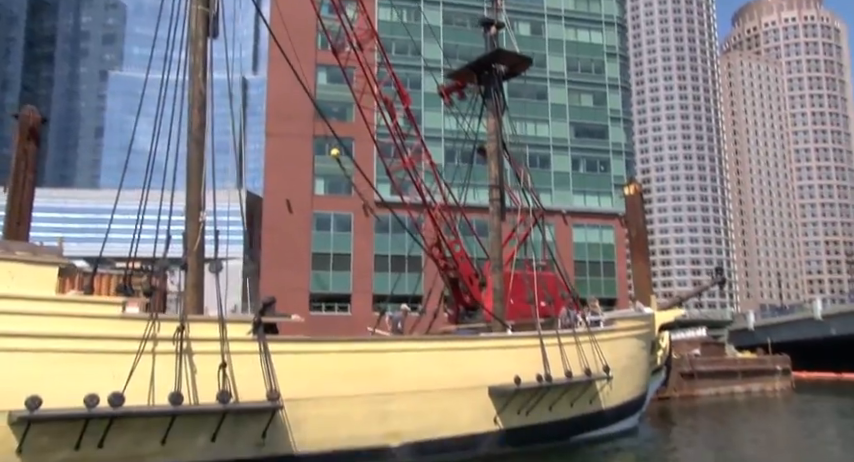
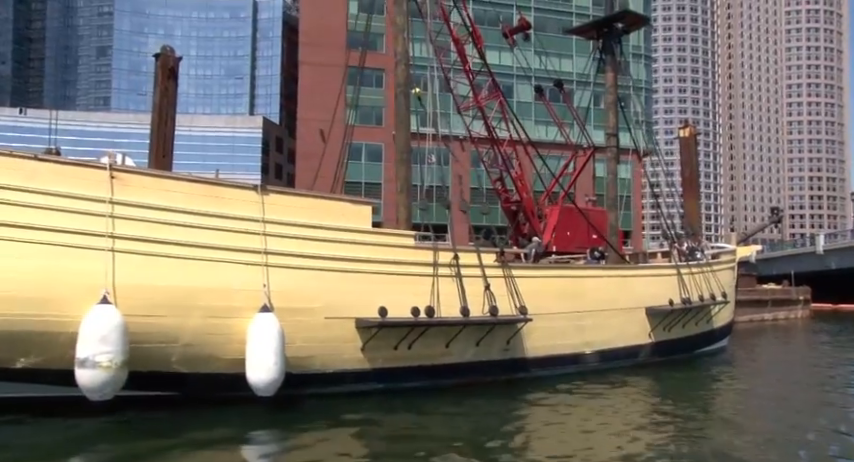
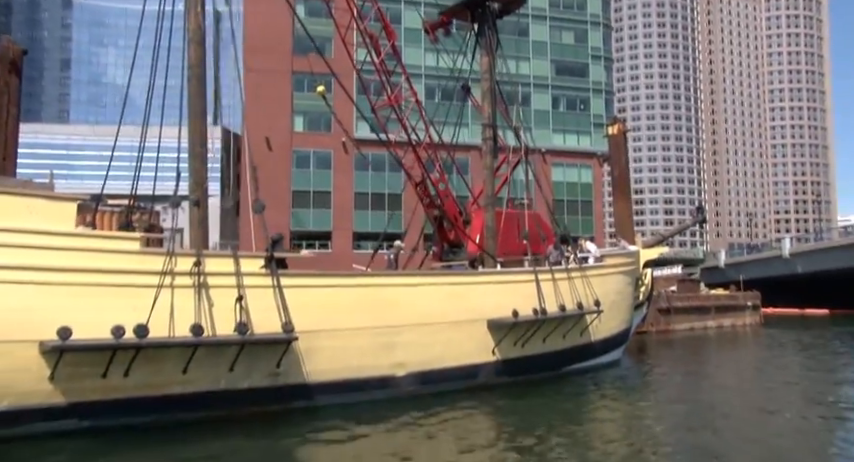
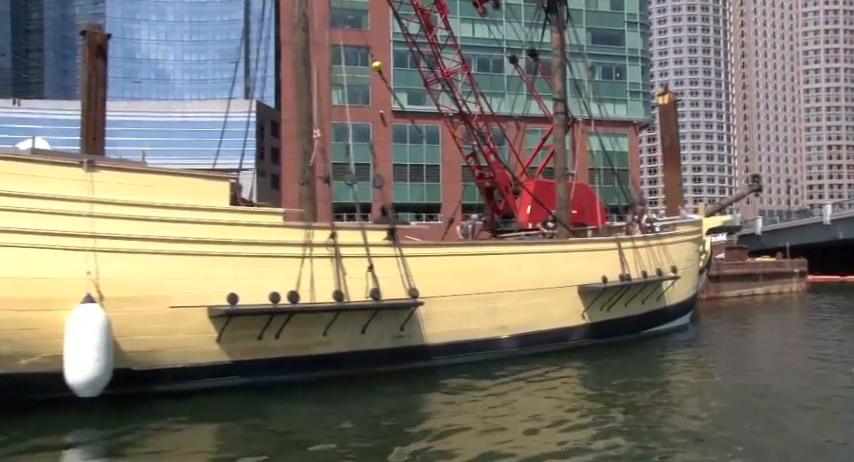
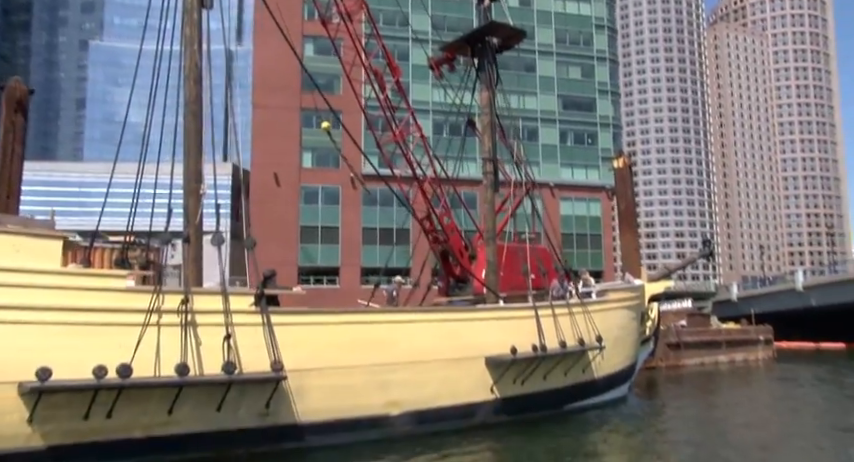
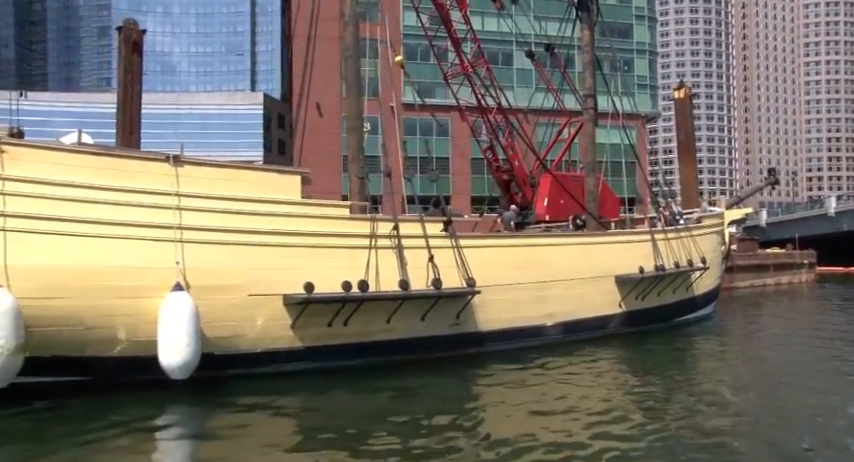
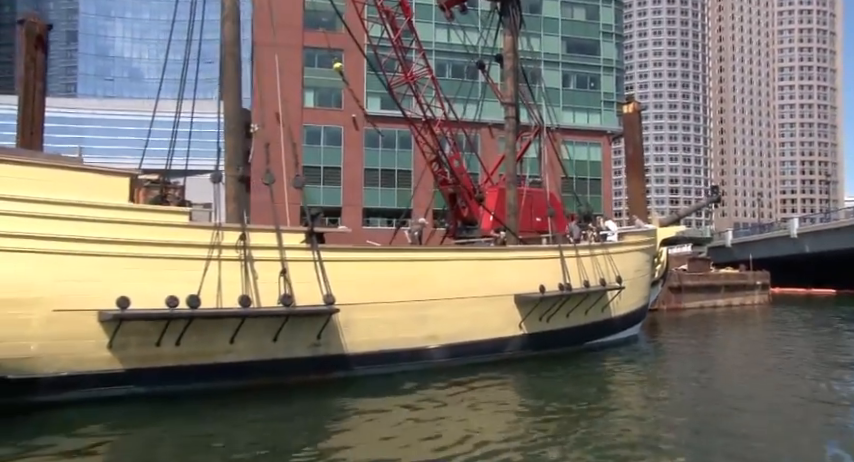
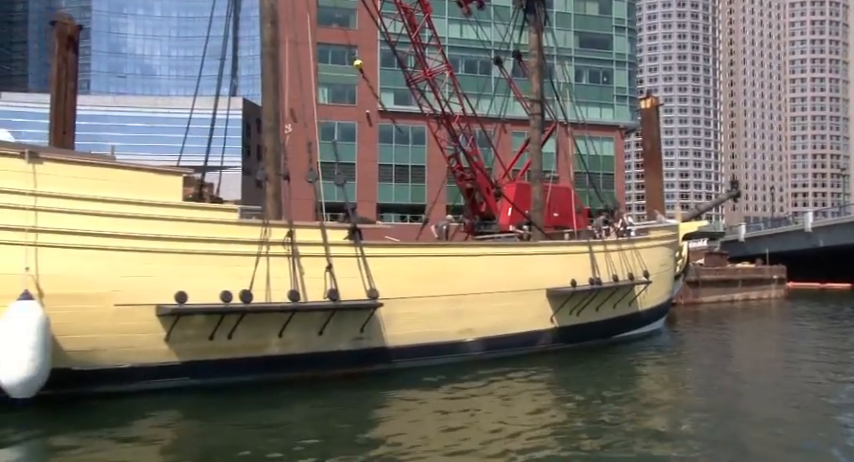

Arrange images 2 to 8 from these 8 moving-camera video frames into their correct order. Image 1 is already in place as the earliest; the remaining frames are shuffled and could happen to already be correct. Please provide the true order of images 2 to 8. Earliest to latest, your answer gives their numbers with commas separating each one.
5, 3, 7, 8, 4, 6, 2
